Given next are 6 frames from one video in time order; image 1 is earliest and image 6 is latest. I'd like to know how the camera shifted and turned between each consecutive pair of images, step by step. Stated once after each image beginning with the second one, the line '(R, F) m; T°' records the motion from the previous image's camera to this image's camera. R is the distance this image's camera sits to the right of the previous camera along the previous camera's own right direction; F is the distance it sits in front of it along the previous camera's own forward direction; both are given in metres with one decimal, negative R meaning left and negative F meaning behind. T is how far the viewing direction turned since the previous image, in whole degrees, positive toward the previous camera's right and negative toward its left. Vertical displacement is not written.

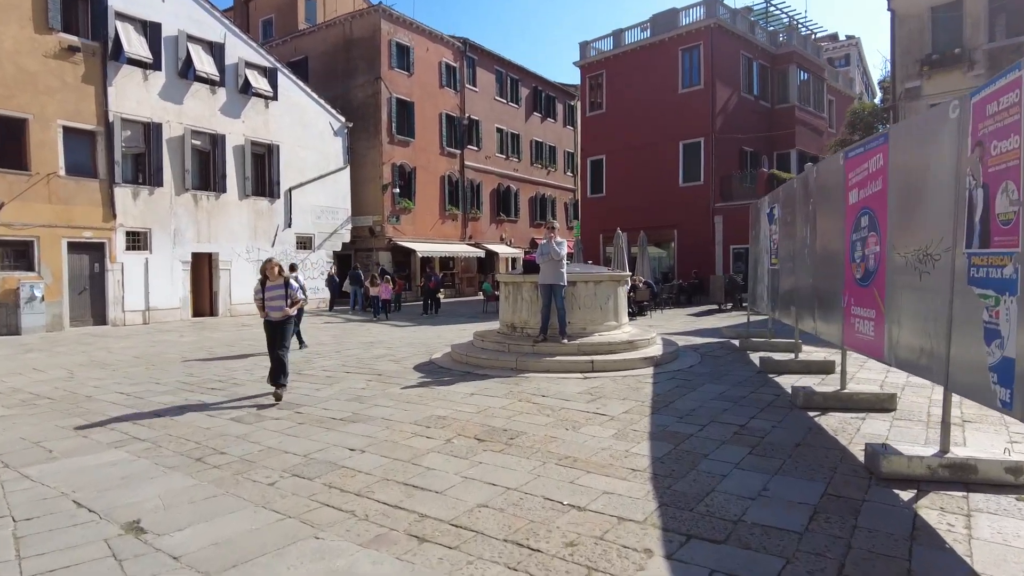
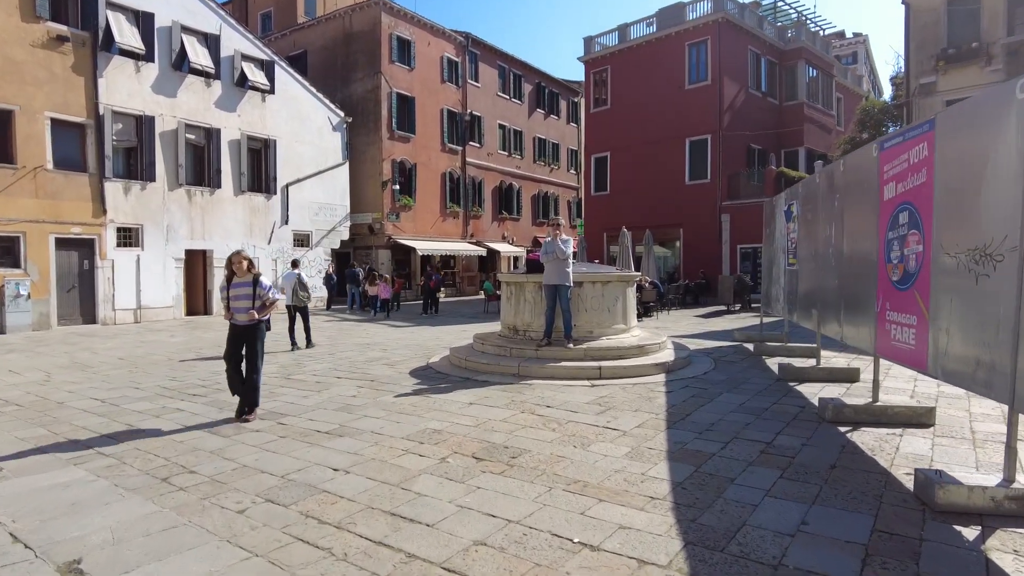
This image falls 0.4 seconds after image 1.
(0.0, +0.5) m; 0°
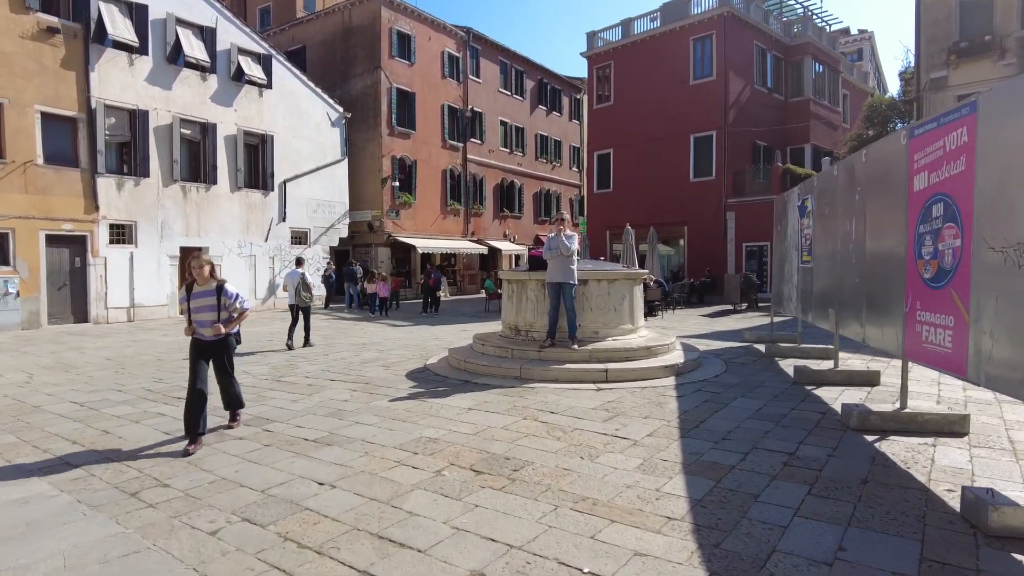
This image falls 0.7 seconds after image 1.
(0.0, +0.4) m; 0°
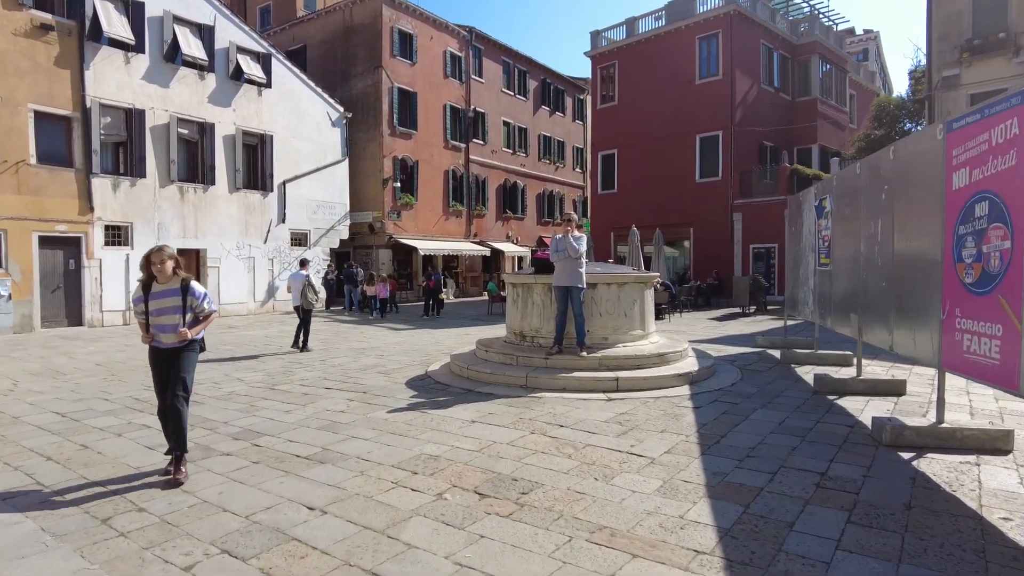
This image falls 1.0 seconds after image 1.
(0.0, +0.4) m; 0°
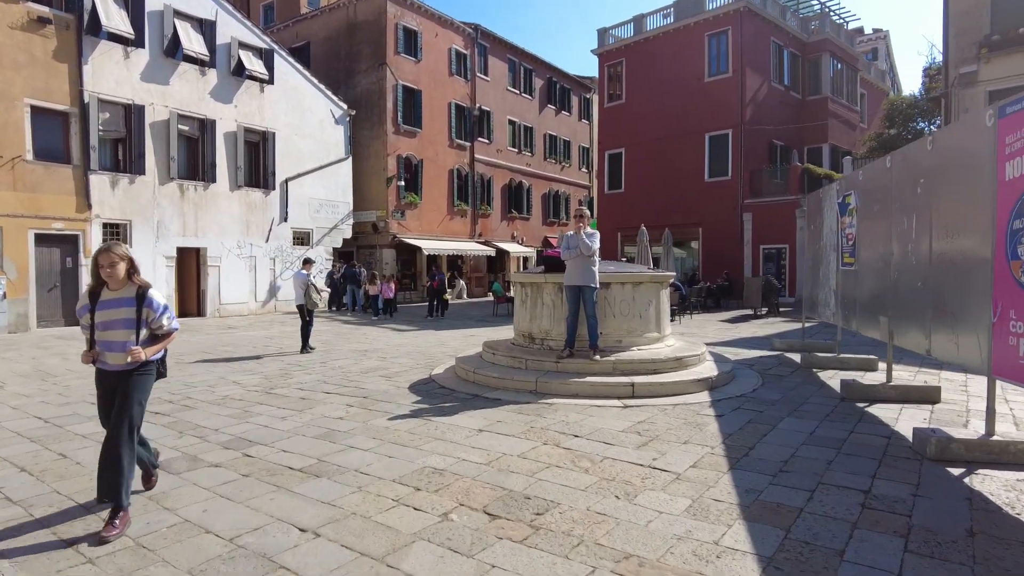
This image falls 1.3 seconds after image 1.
(-0.1, +0.4) m; 0°
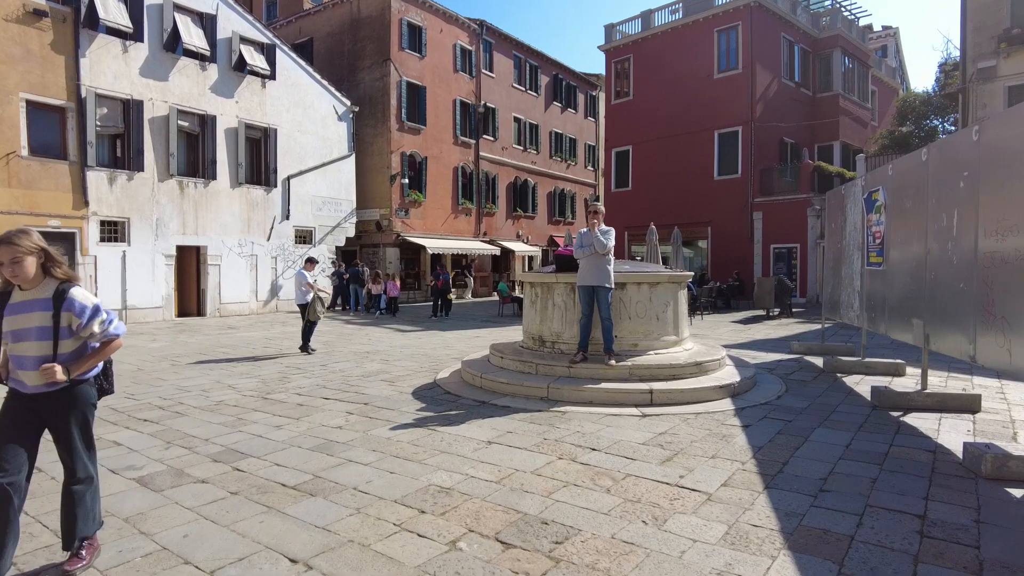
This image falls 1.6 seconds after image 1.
(-0.1, +0.4) m; 0°
